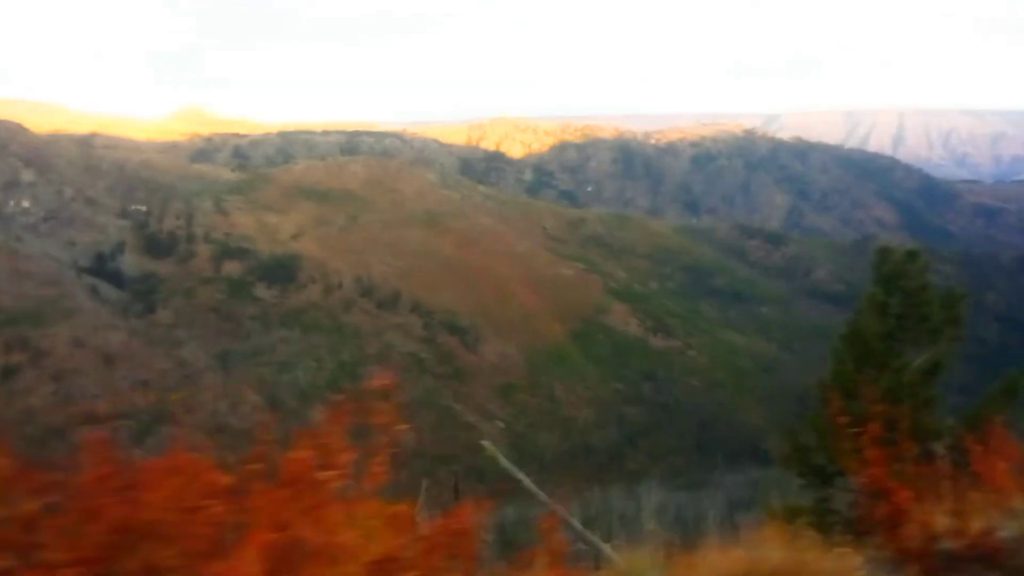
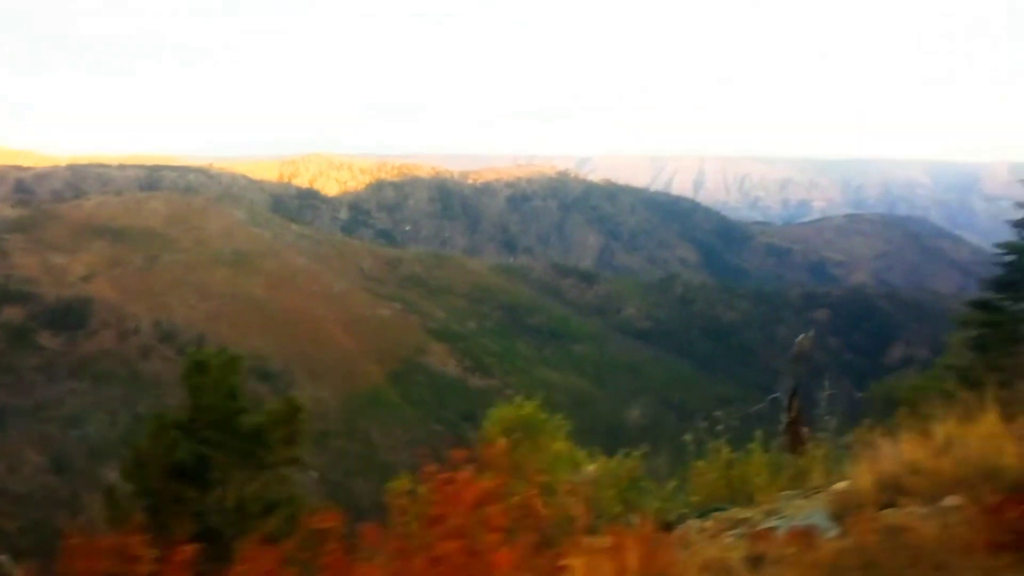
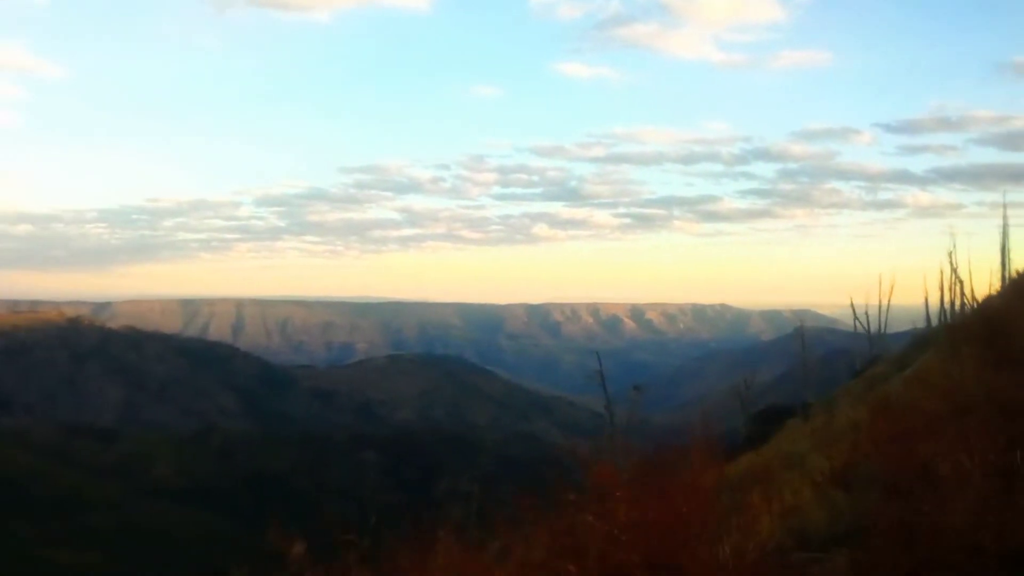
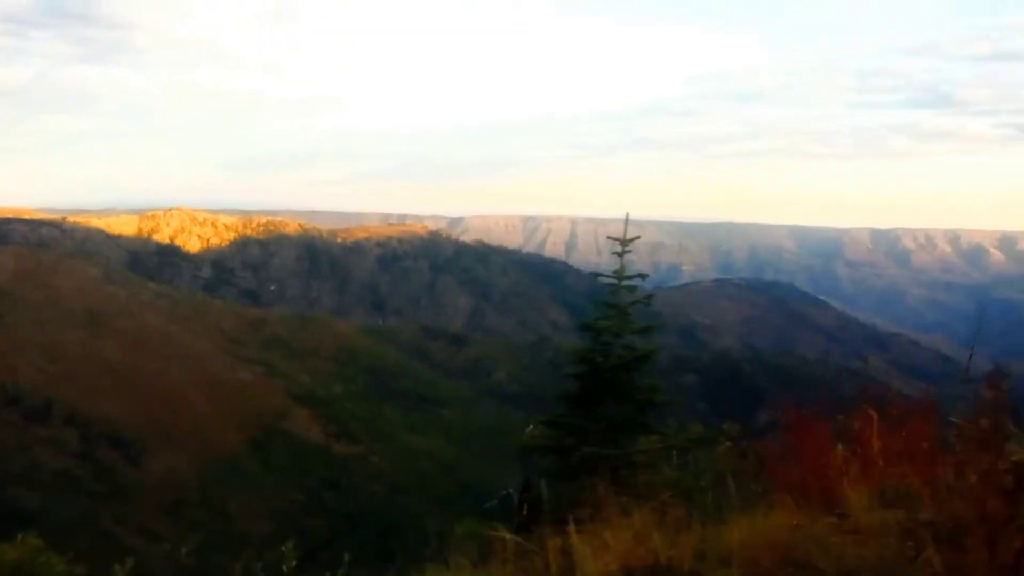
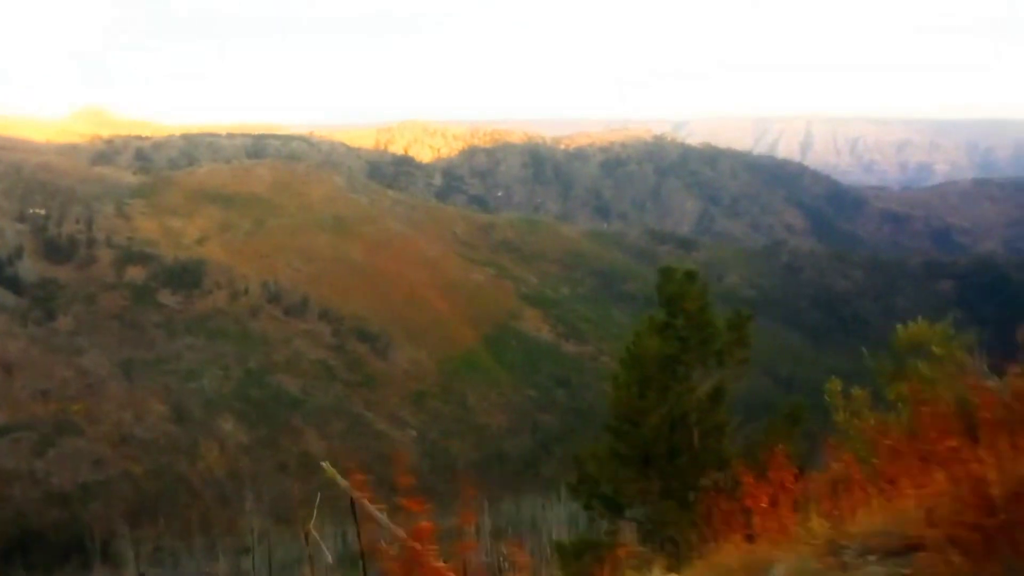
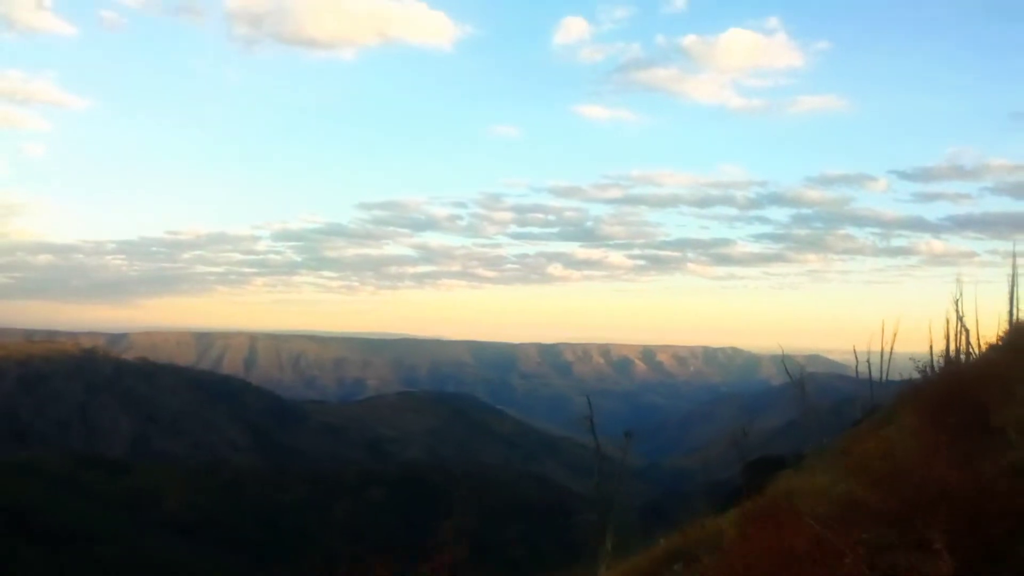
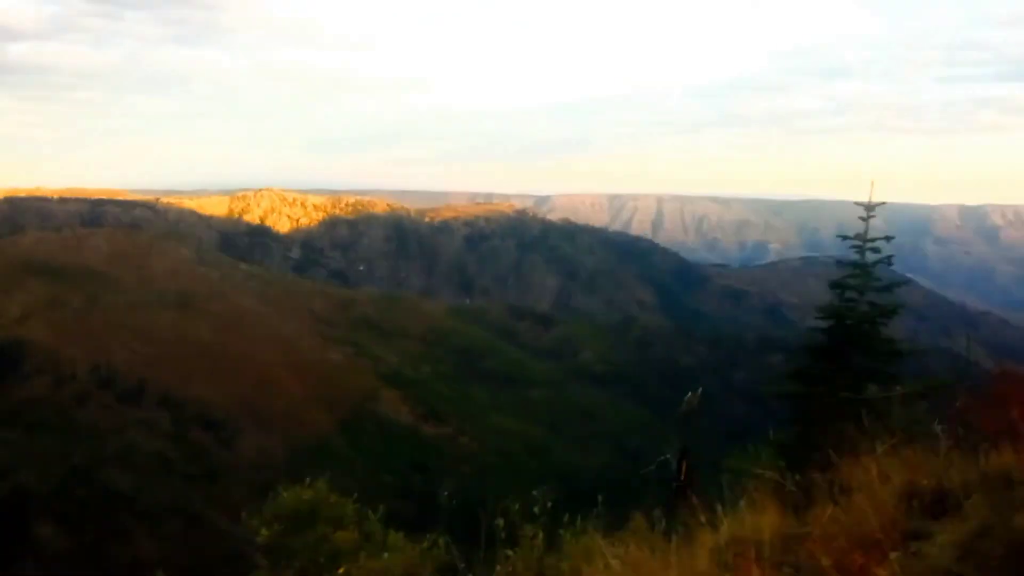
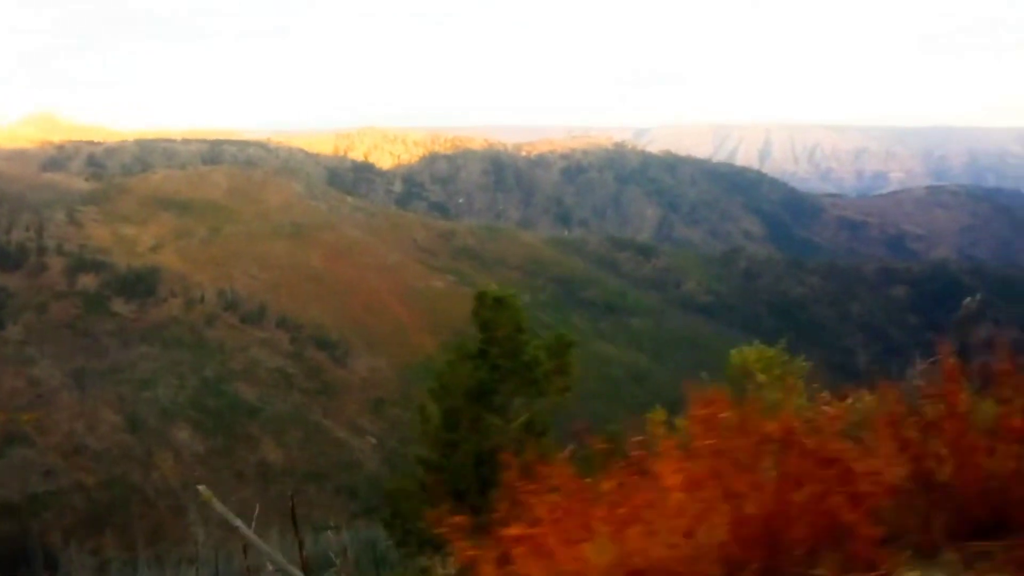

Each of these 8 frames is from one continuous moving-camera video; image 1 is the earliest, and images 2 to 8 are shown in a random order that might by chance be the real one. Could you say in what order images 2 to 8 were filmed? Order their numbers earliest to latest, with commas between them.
5, 8, 2, 7, 4, 3, 6
